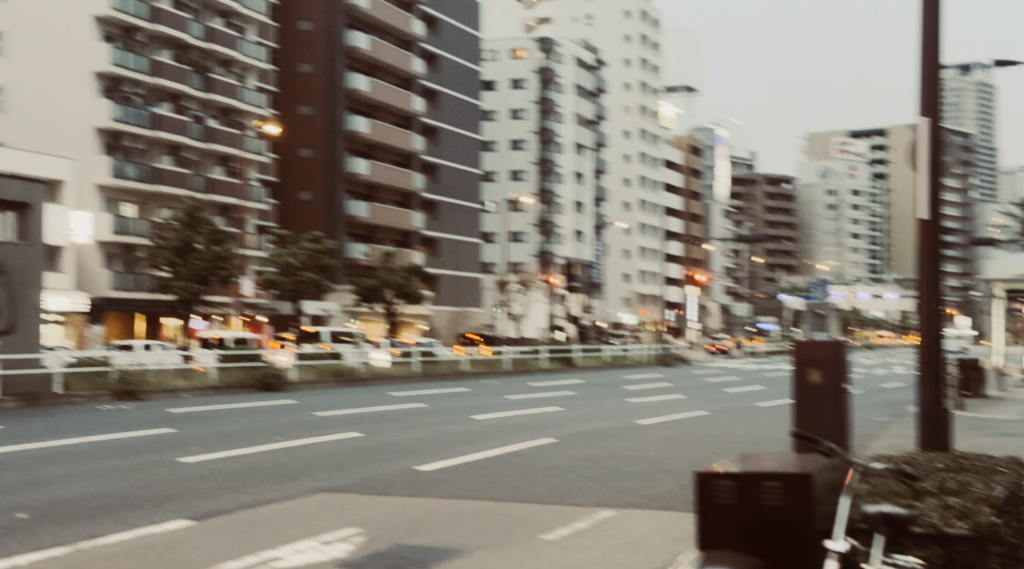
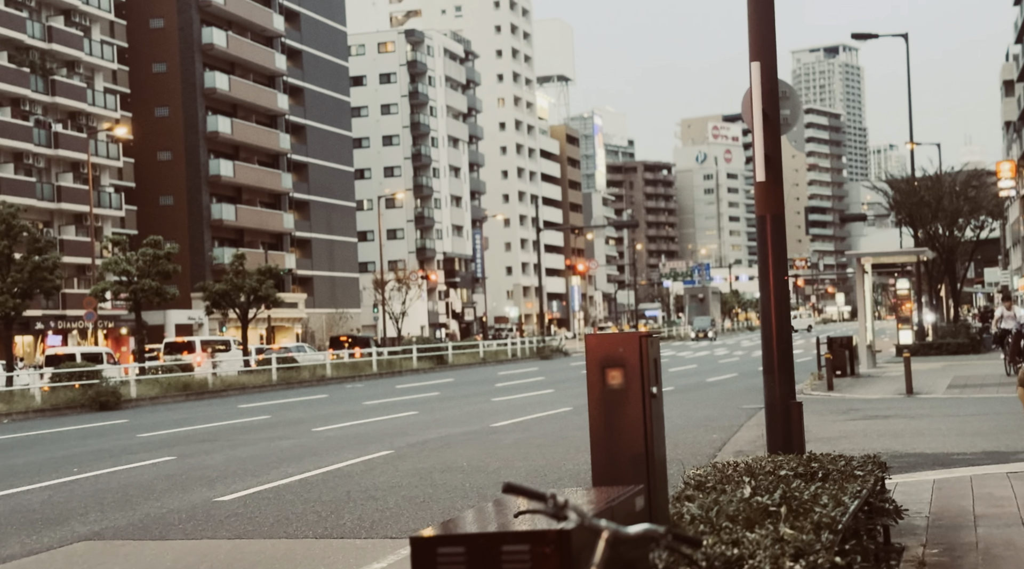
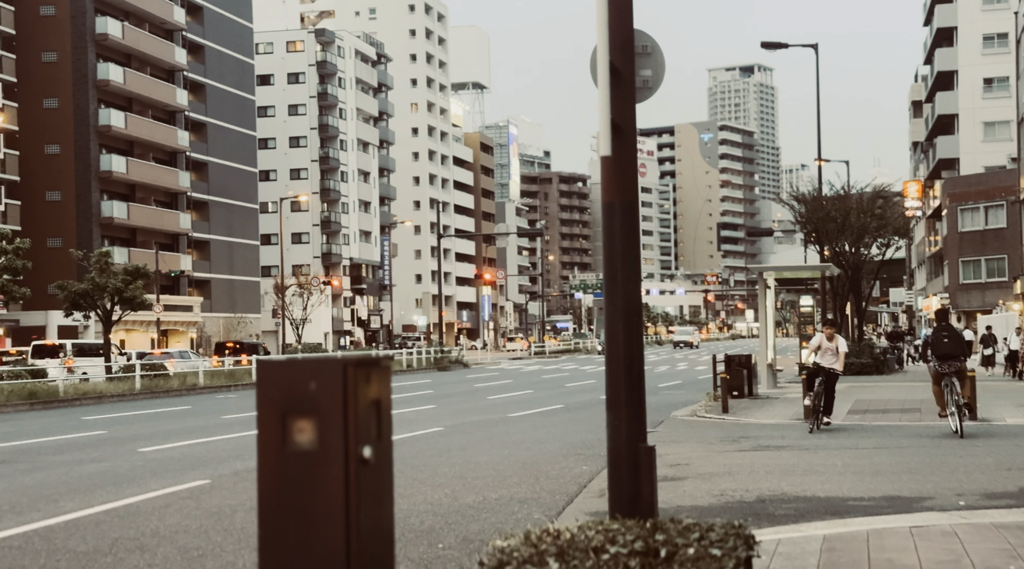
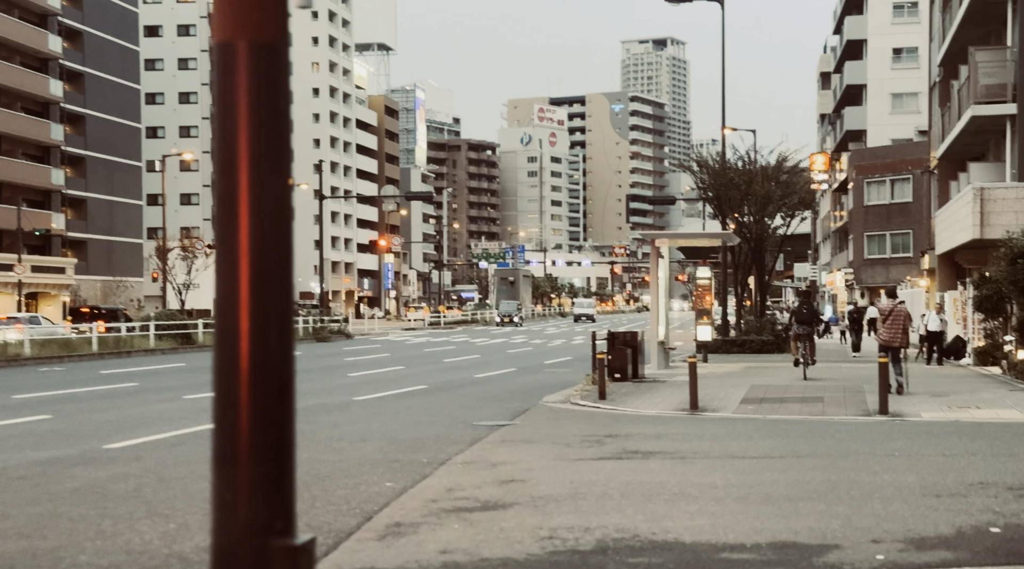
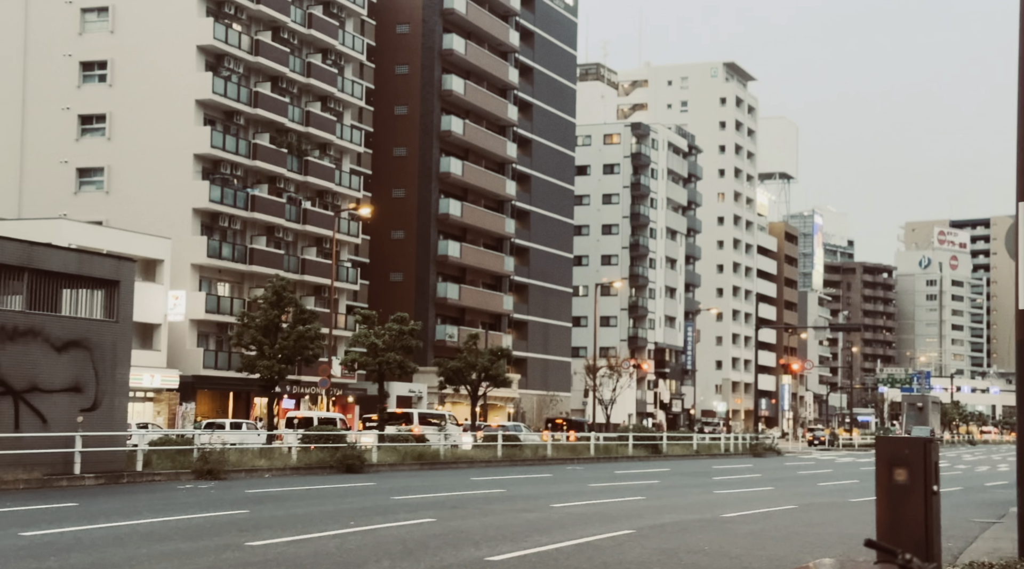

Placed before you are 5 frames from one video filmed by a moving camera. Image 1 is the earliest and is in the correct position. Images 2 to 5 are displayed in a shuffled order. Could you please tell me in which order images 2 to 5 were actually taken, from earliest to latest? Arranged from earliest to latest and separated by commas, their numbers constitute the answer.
5, 2, 3, 4
